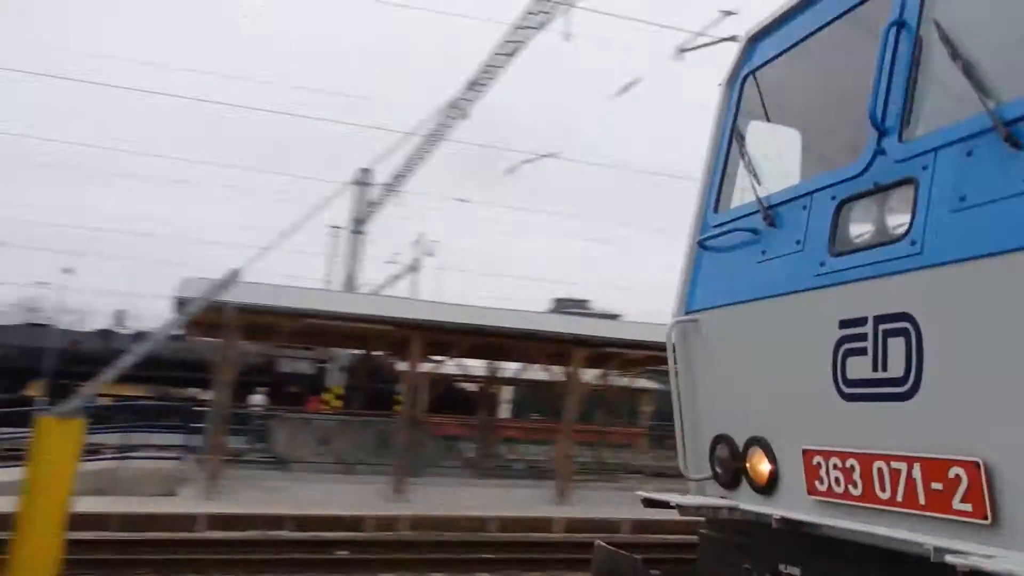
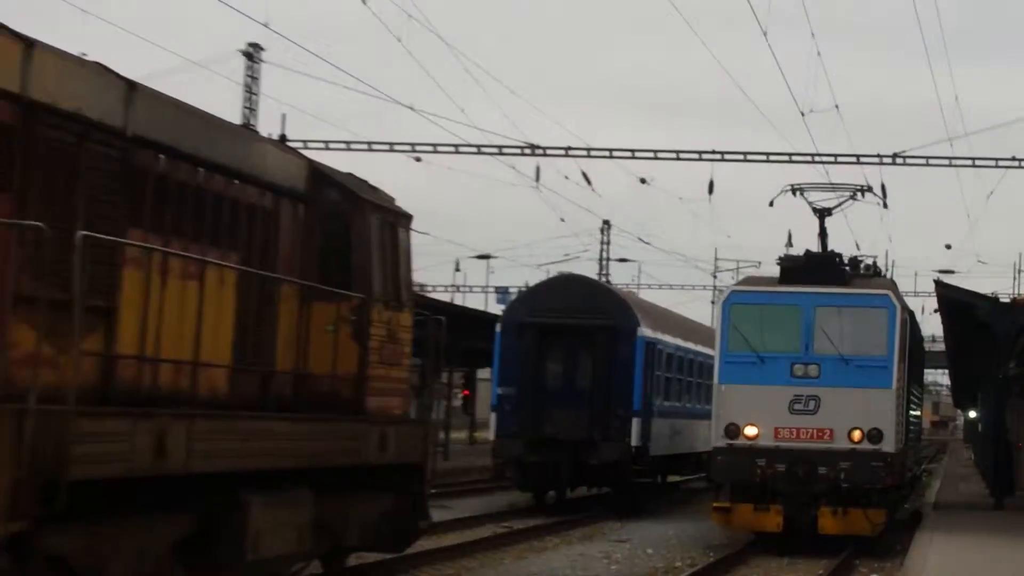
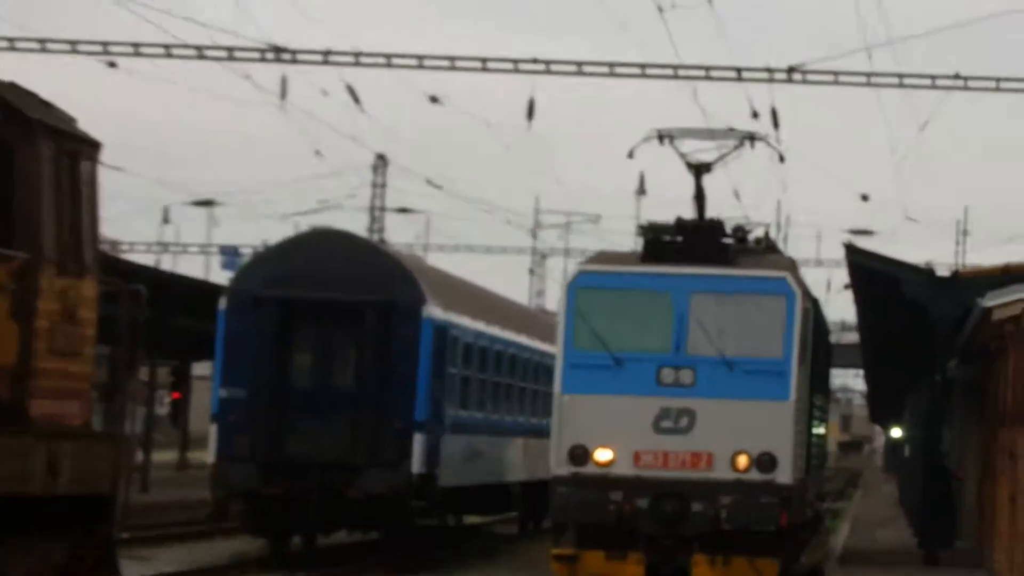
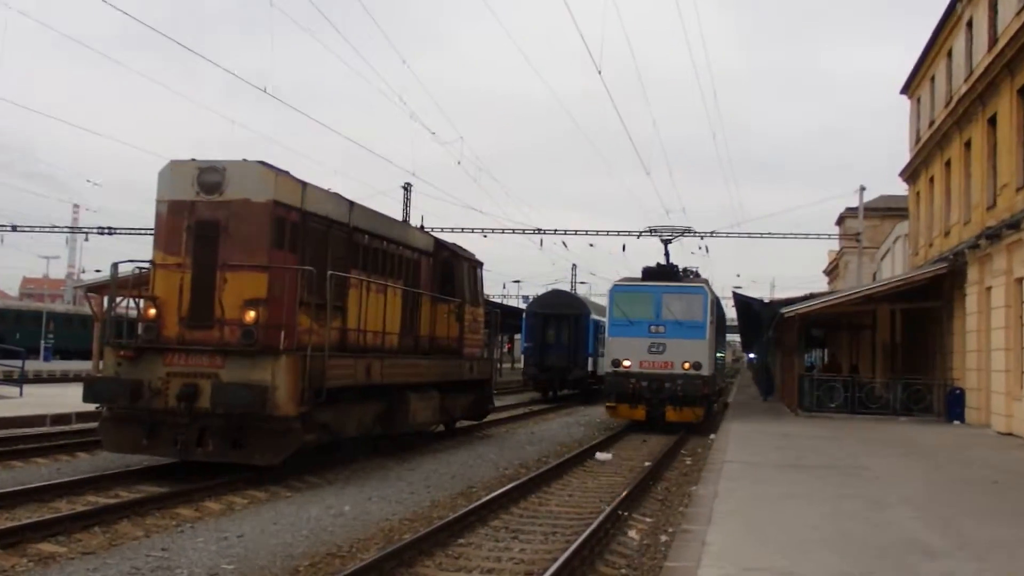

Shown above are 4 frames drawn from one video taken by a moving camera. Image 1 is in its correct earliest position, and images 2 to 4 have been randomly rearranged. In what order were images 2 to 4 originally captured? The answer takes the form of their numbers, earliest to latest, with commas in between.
4, 2, 3
